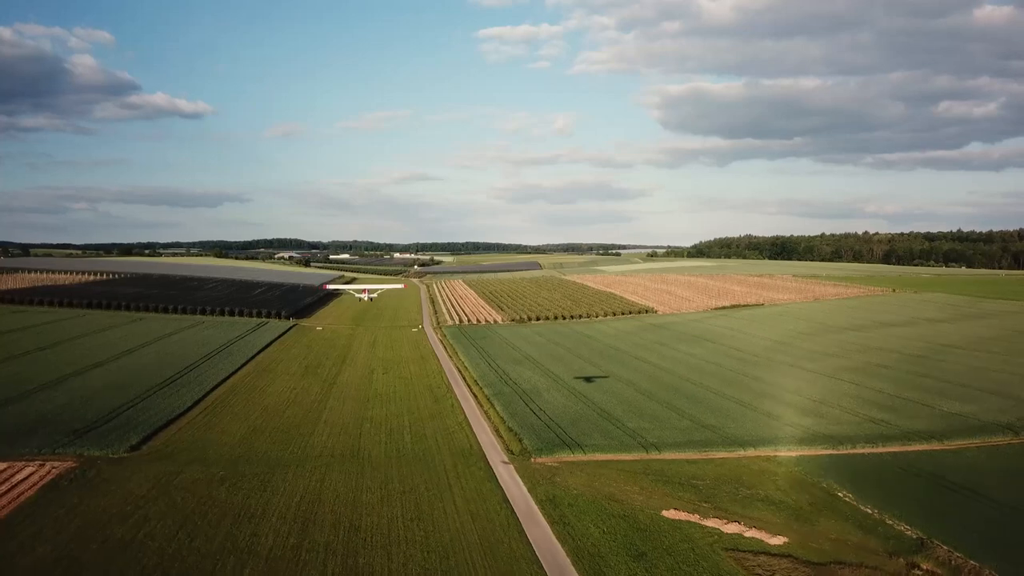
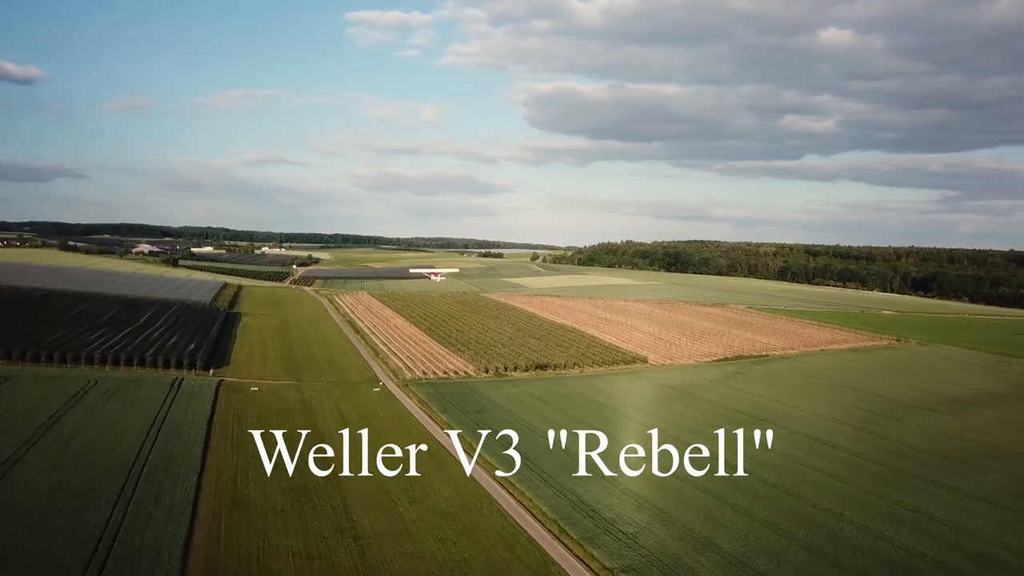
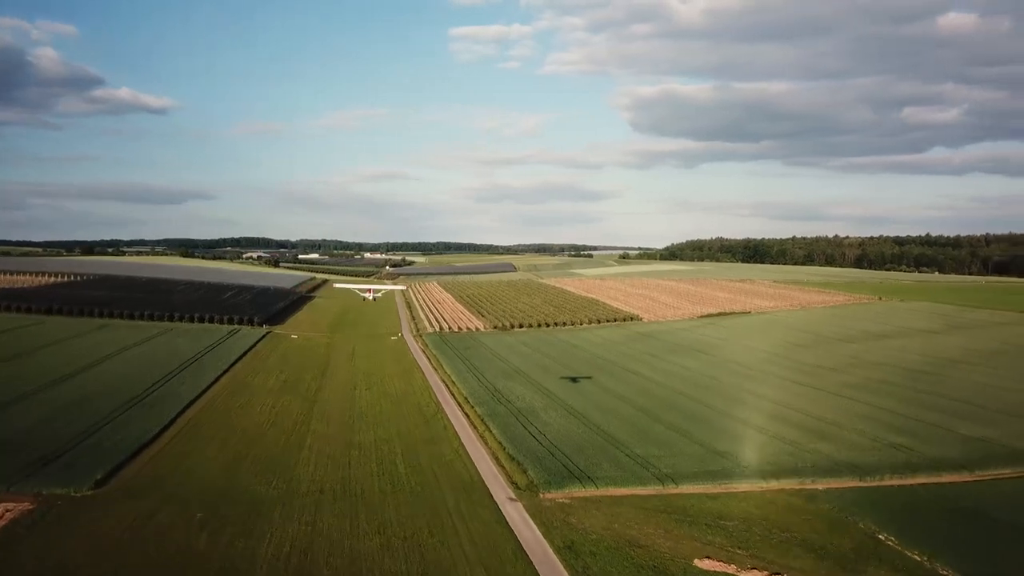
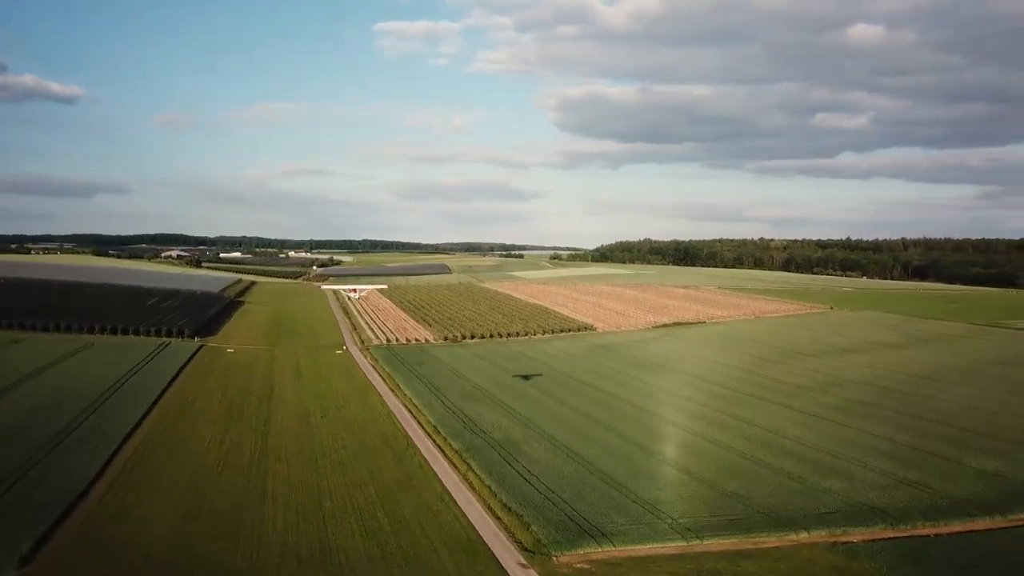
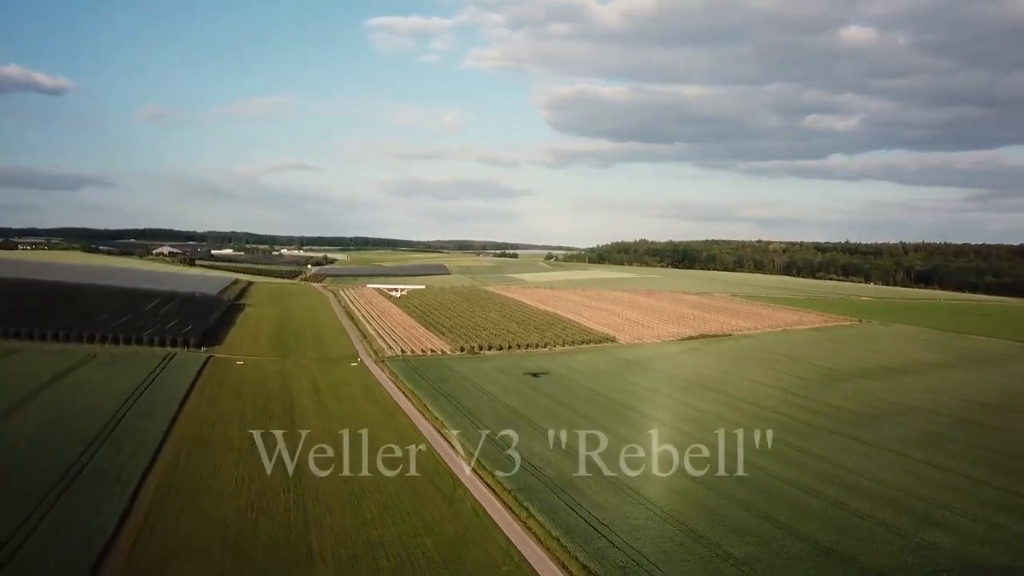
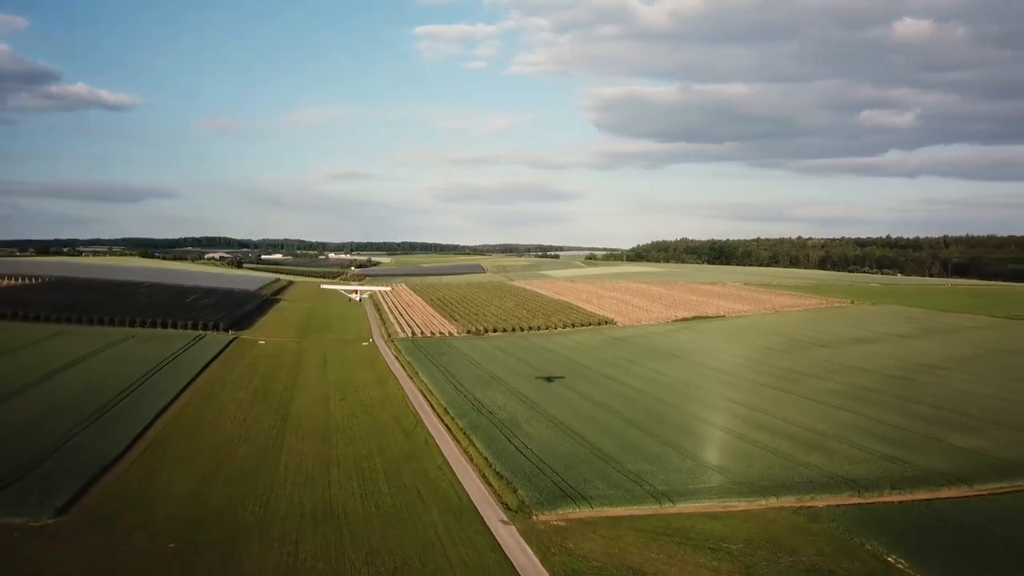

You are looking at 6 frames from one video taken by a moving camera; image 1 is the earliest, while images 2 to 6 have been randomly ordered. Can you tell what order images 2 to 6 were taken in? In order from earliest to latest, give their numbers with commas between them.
3, 6, 4, 5, 2
